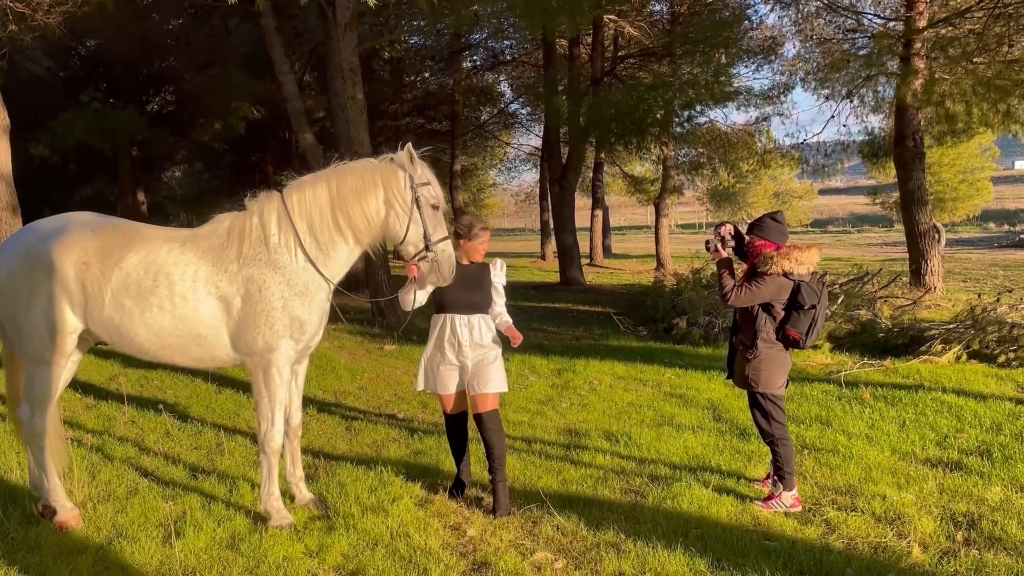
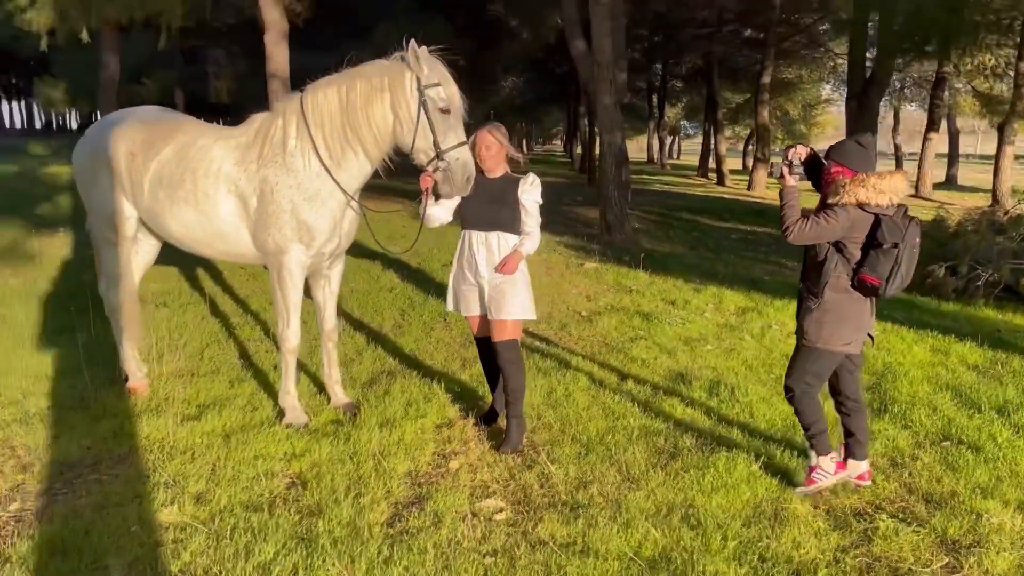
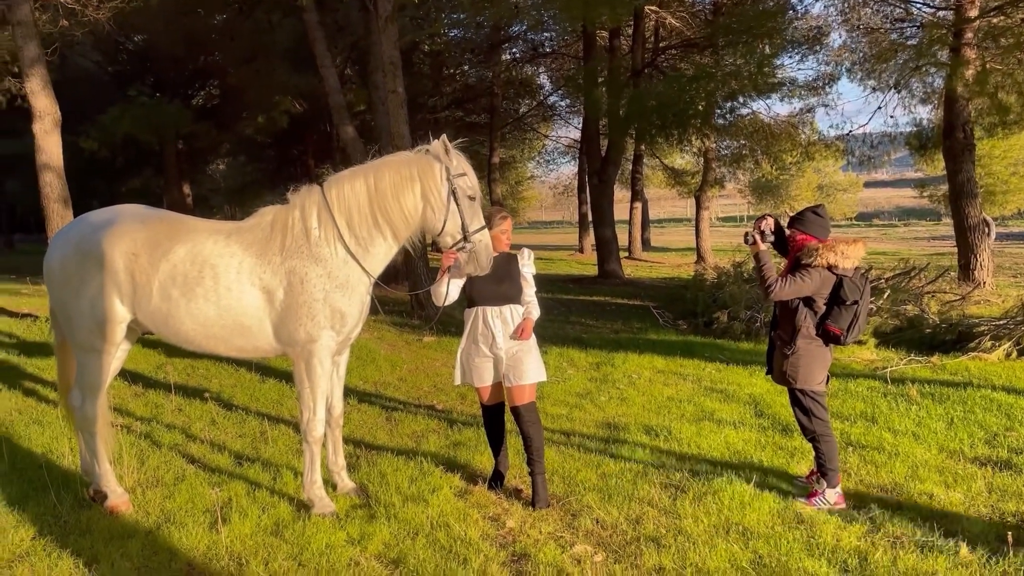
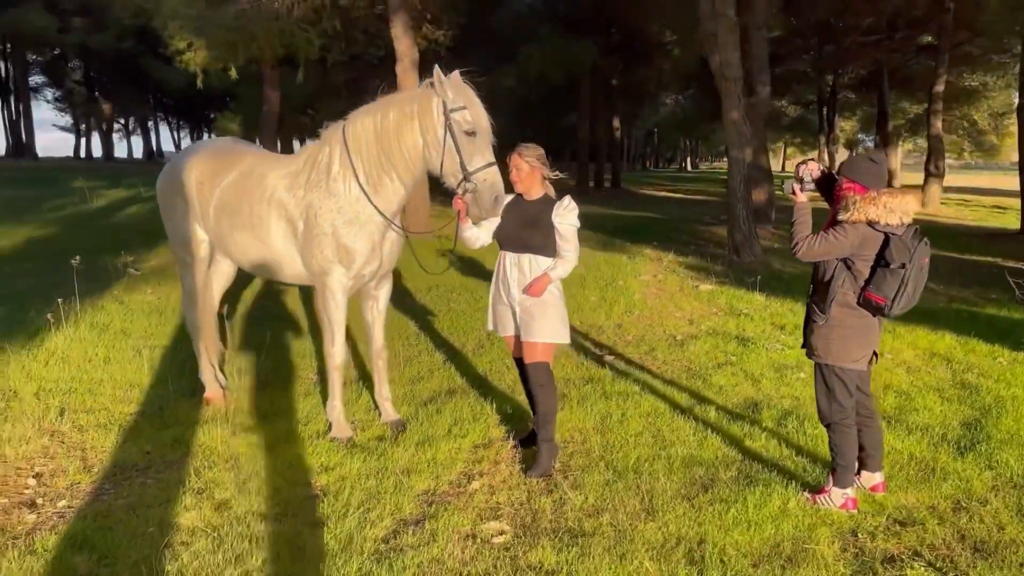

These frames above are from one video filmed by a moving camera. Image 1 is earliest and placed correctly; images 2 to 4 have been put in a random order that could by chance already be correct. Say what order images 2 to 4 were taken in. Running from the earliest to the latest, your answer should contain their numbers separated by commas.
3, 2, 4
